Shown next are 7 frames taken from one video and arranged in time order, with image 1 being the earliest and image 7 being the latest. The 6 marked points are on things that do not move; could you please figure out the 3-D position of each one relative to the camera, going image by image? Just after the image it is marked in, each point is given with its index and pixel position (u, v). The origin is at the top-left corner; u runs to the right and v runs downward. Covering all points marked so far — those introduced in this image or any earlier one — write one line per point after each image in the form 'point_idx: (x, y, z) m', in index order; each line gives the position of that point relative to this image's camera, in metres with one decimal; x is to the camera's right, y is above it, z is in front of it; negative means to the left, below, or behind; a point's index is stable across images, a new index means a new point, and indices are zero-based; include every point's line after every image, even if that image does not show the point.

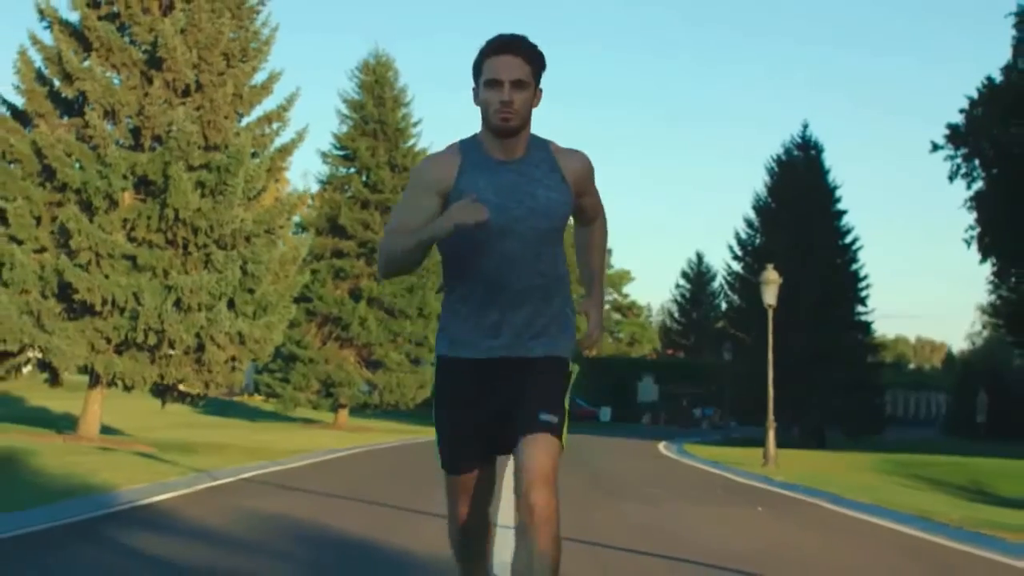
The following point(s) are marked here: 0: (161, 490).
0: (-3.8, -2.2, +15.0) m
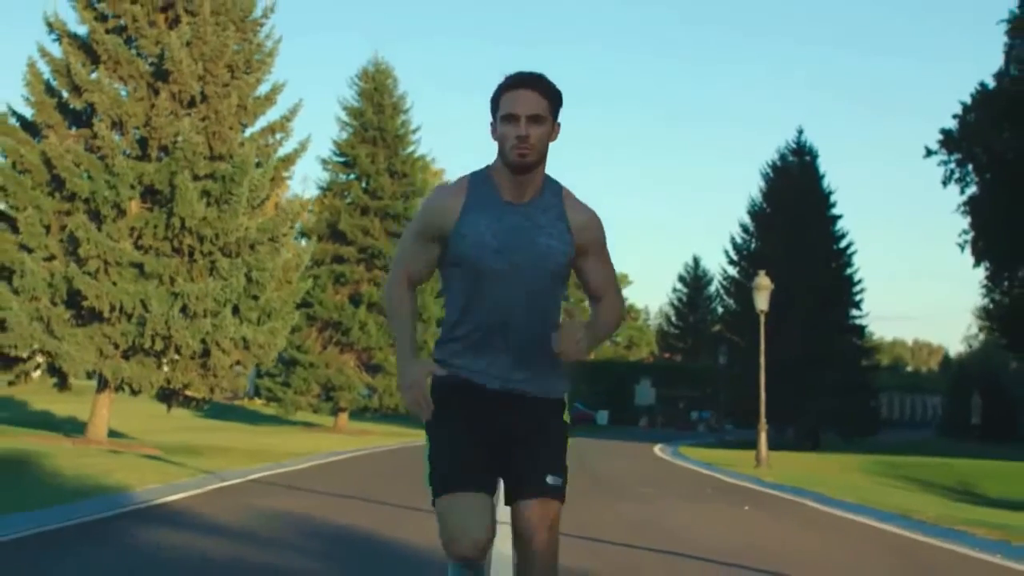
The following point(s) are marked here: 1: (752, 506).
0: (-3.8, -2.4, +15.7) m
1: (+3.2, -2.8, +17.4) m
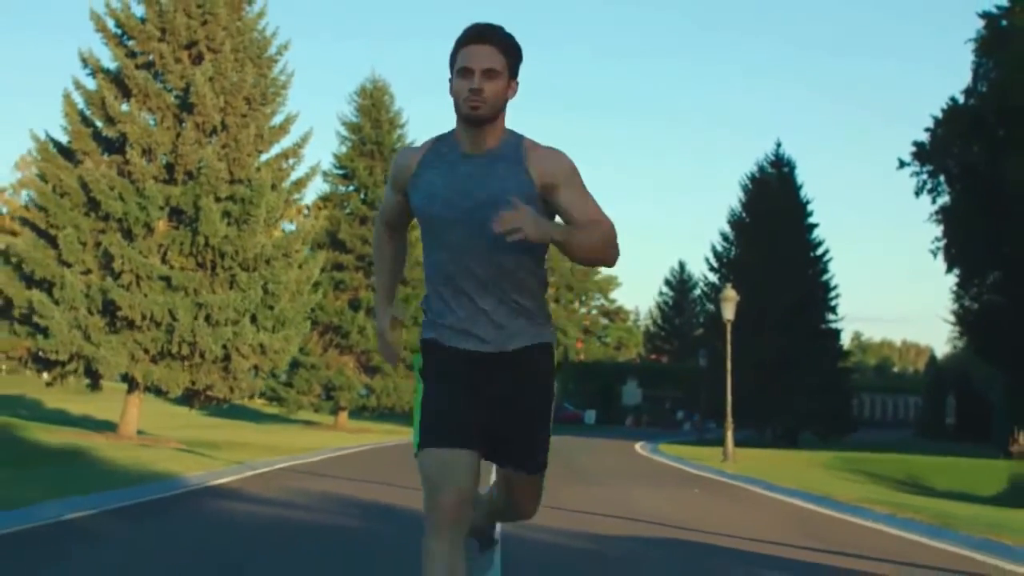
0: (-4.0, -2.6, +18.8) m
1: (+3.0, -3.1, +20.6) m
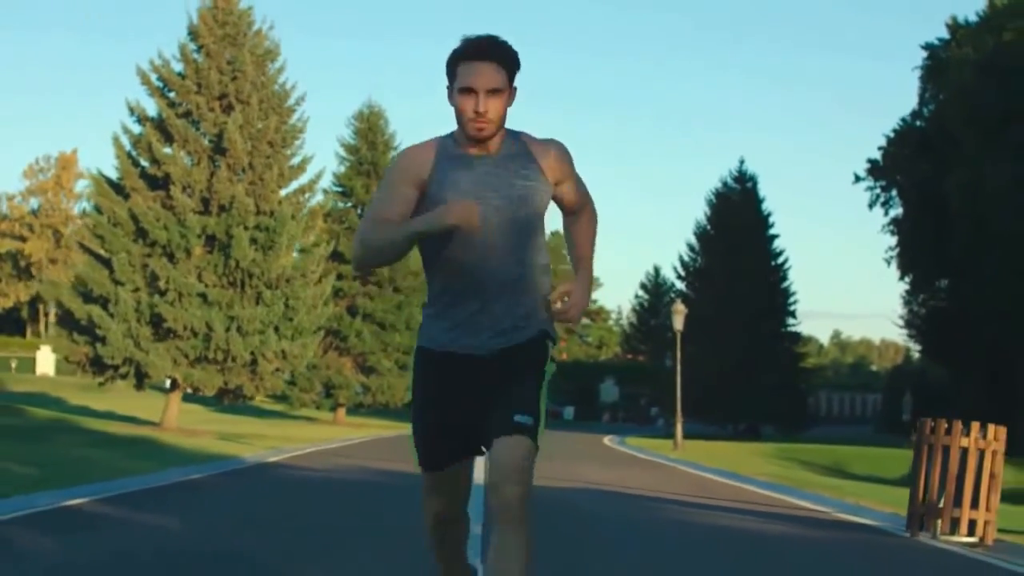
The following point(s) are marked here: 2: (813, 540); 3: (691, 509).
0: (-4.3, -3.0, +24.5) m
1: (+2.7, -3.5, +26.4) m
2: (+3.0, -2.5, +13.5) m
3: (+2.2, -2.6, +16.3) m
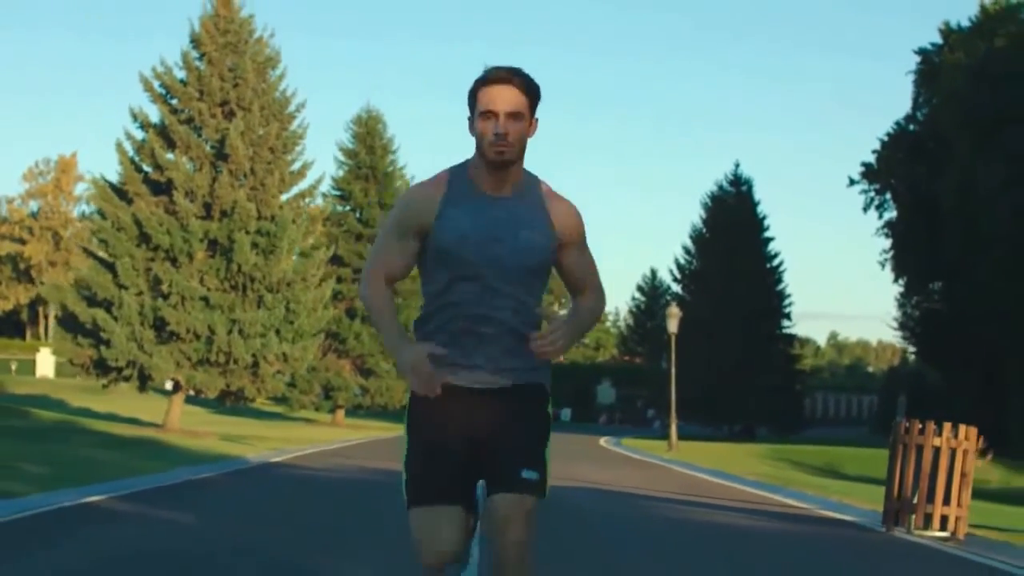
0: (-4.4, -3.1, +25.1) m
1: (+2.6, -3.6, +27.0) m
2: (+3.0, -2.6, +14.1) m
3: (+2.1, -2.7, +16.9) m
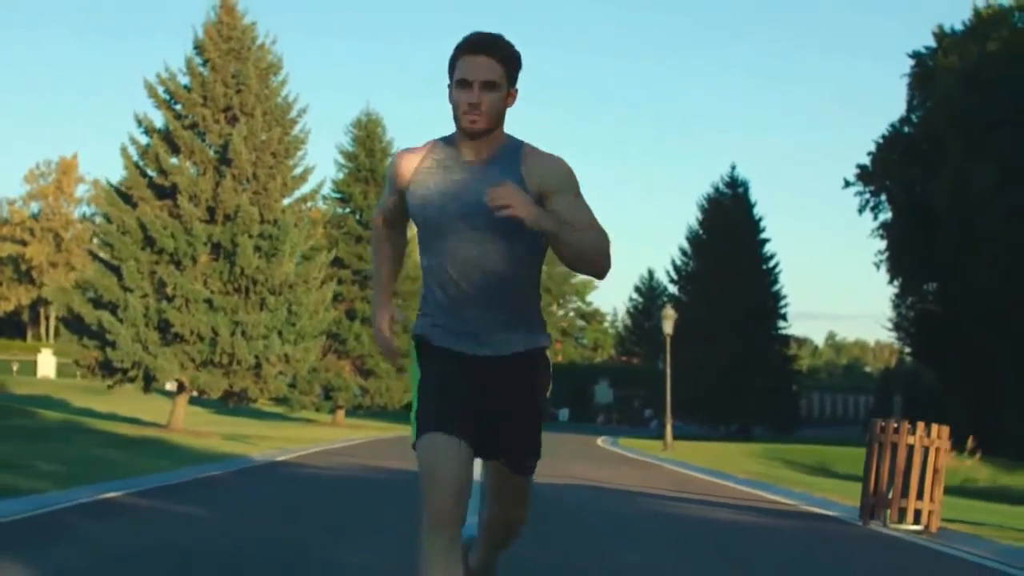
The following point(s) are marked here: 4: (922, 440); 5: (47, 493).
0: (-4.4, -3.2, +25.8) m
1: (+2.6, -3.7, +27.7) m
2: (+2.9, -2.6, +14.8) m
3: (+2.1, -2.8, +17.6) m
4: (+4.5, -1.7, +15.0) m
5: (-5.5, -2.4, +16.2) m
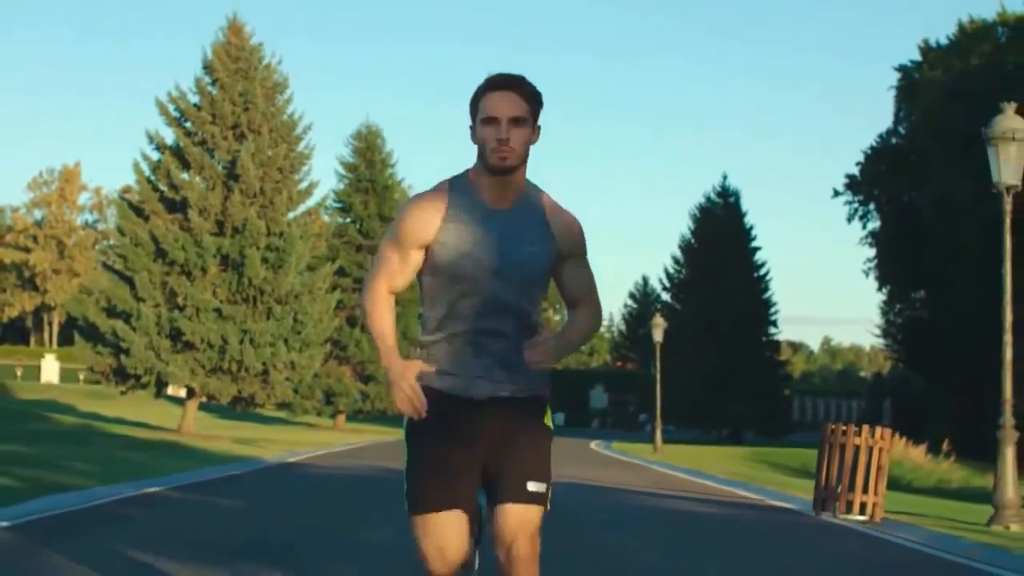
0: (-4.5, -3.4, +27.5) m
1: (+2.5, -3.9, +29.4) m
2: (+2.9, -2.8, +16.5) m
3: (+2.0, -3.0, +19.3) m
4: (+4.5, -1.9, +16.7) m
5: (-5.6, -2.6, +17.9) m
